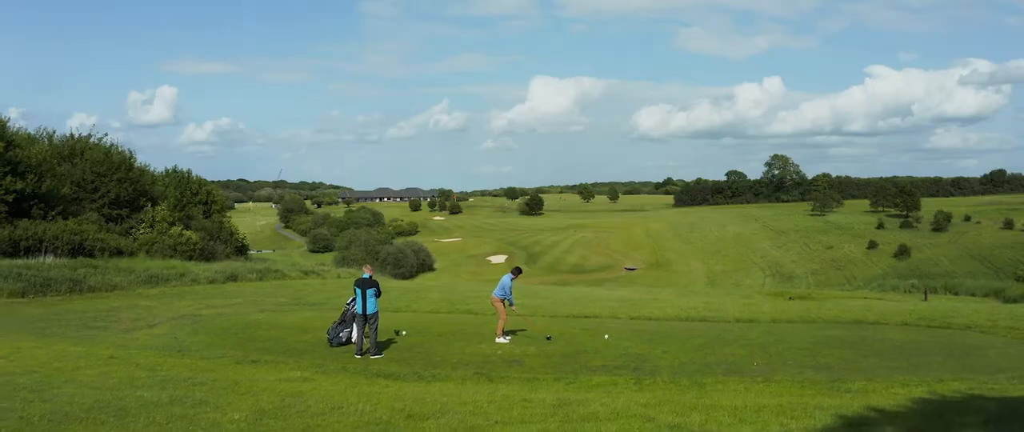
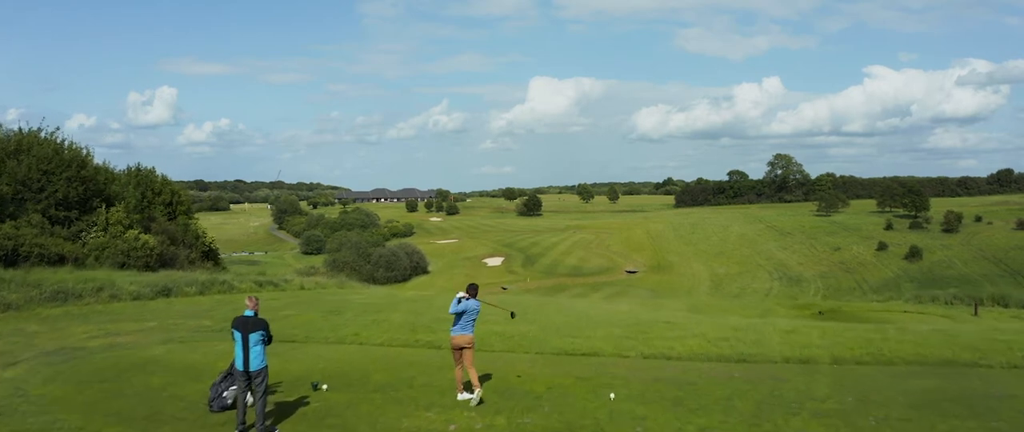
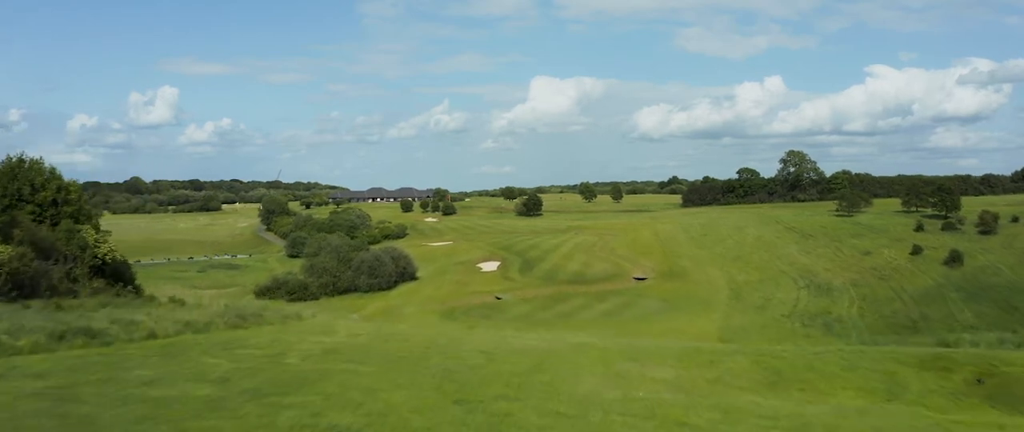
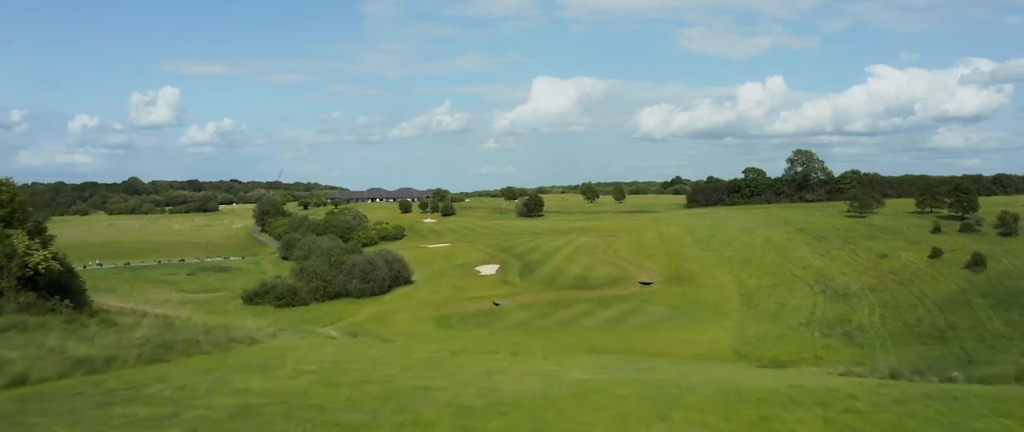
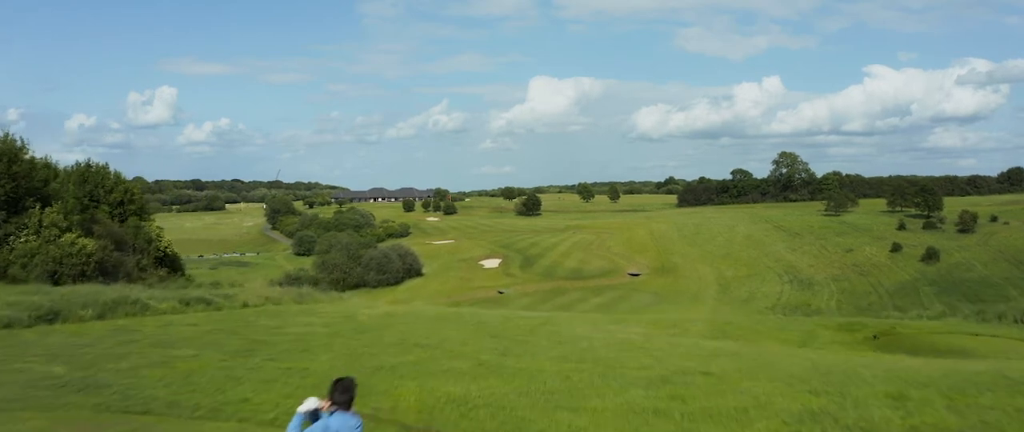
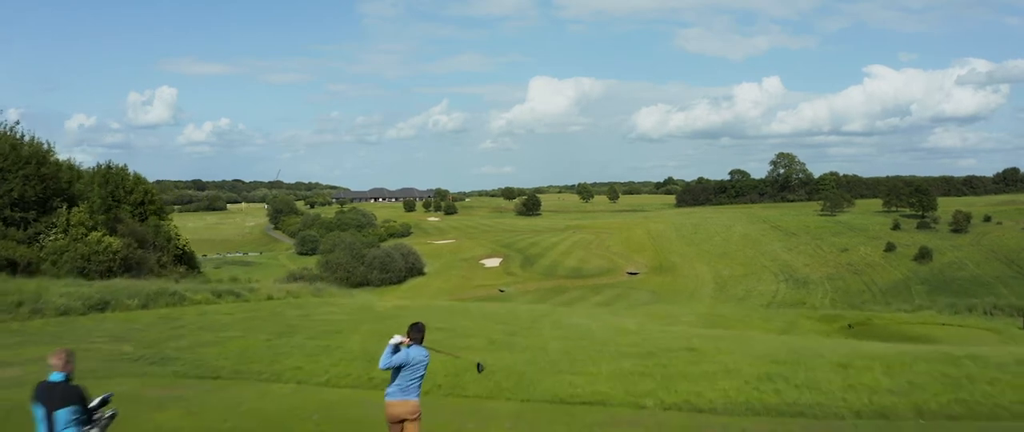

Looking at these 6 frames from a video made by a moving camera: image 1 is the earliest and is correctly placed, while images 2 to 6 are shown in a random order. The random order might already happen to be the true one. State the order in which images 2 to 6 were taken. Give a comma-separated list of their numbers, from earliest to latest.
2, 6, 5, 3, 4
